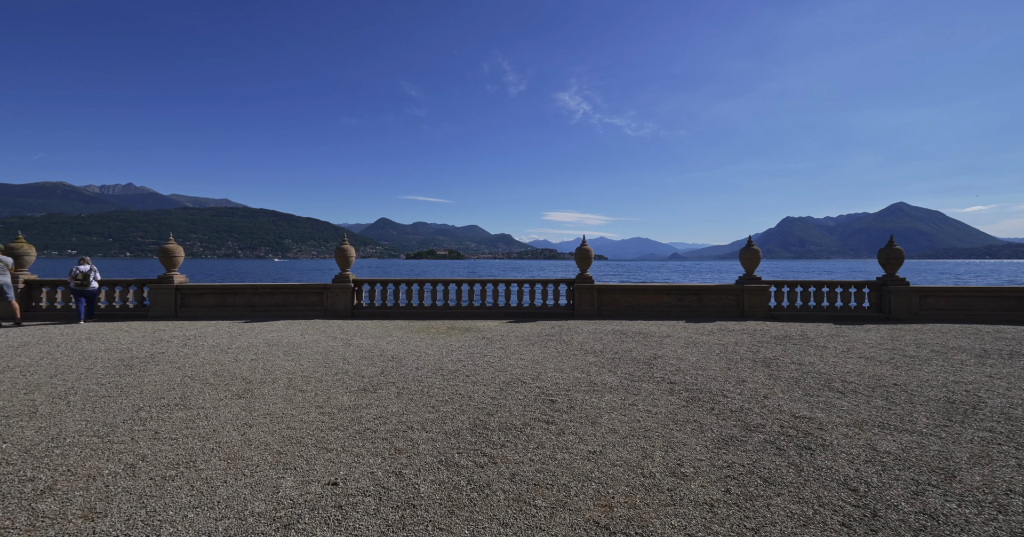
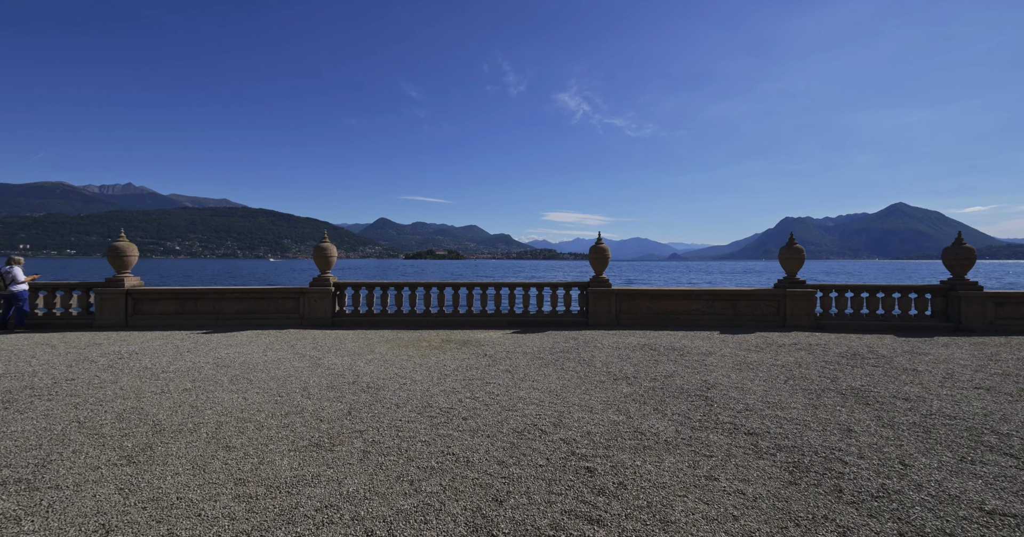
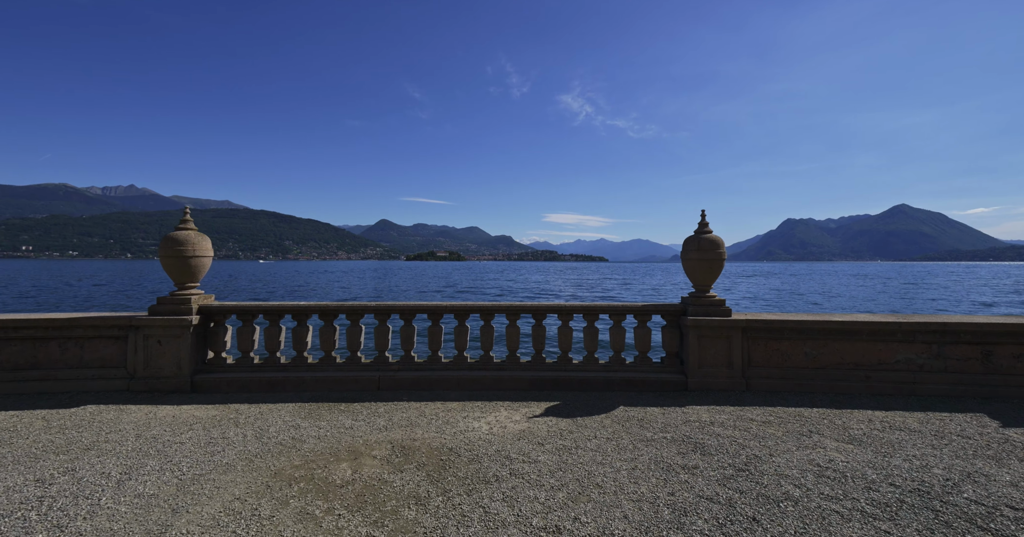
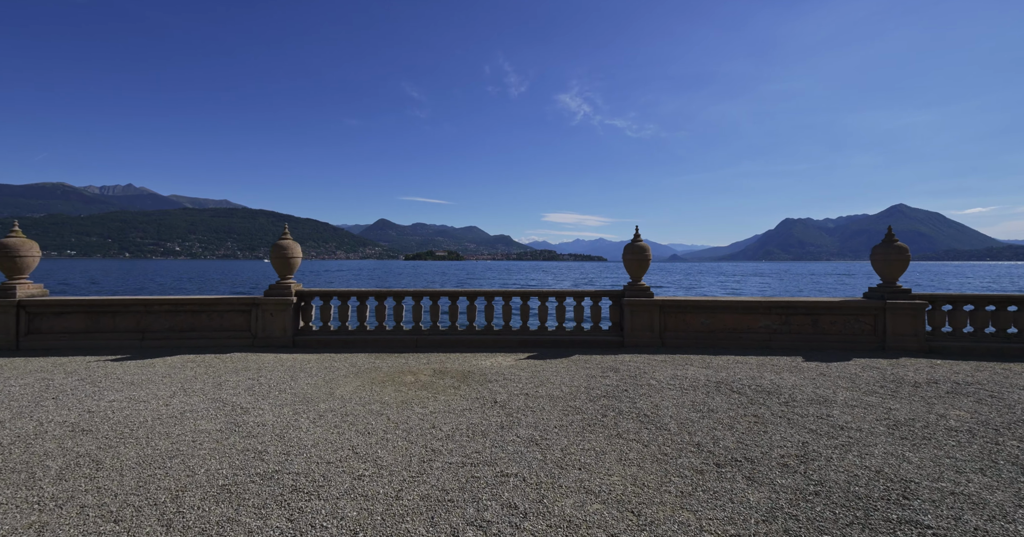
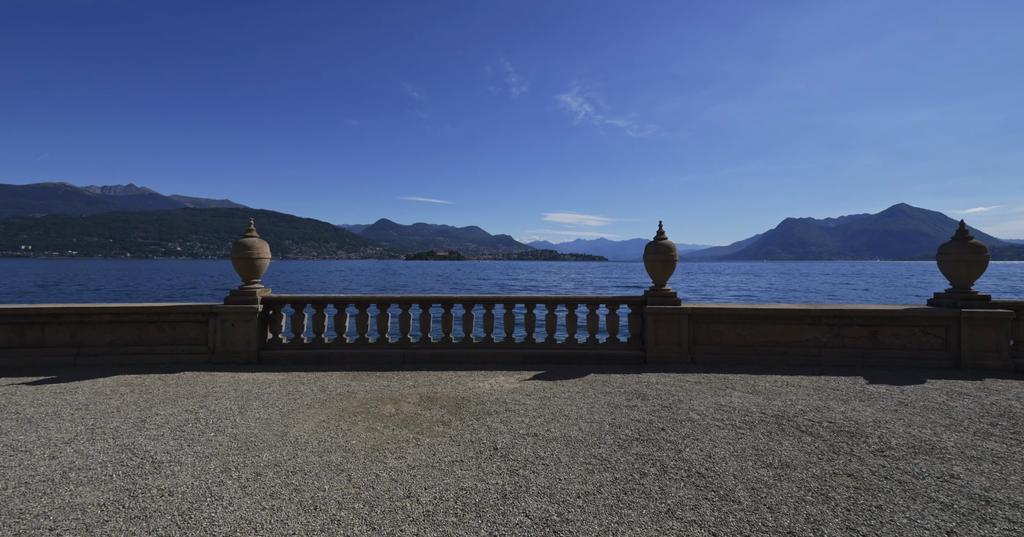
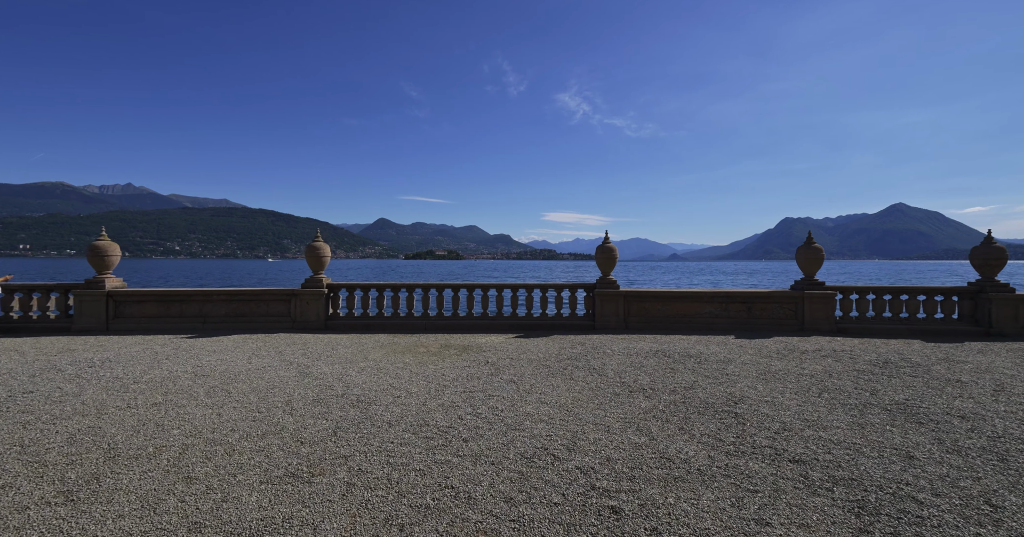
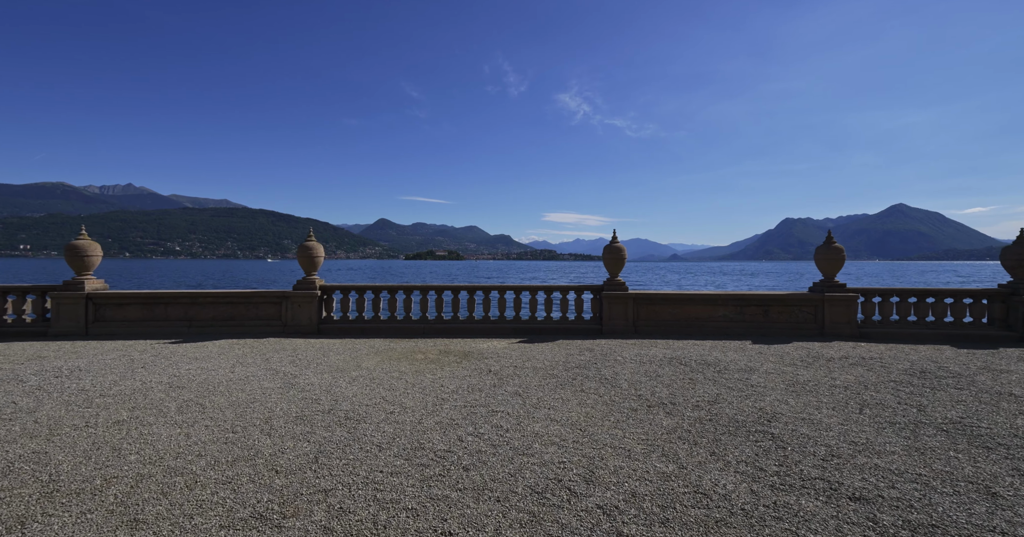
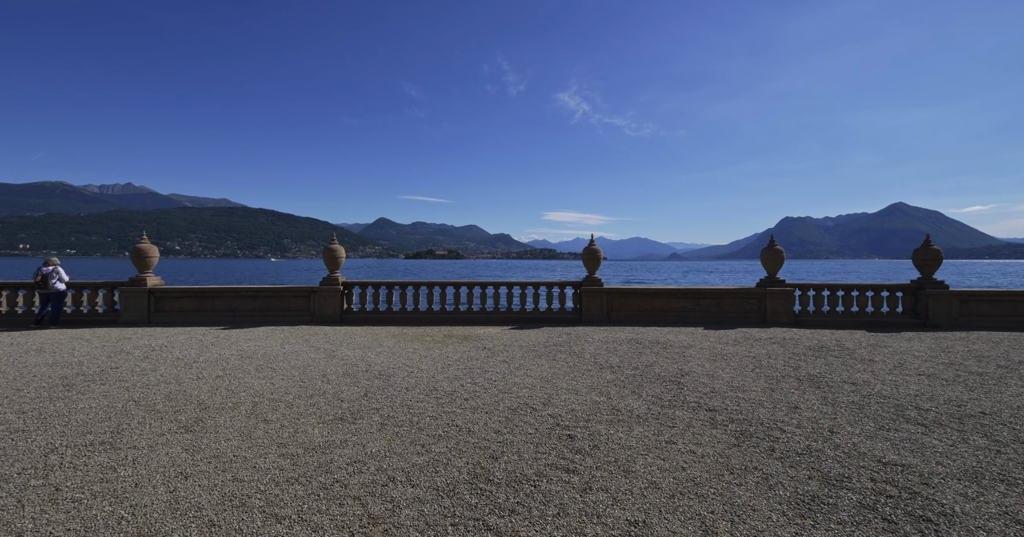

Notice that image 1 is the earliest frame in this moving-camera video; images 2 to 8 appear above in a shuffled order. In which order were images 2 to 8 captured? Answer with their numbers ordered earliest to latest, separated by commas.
8, 2, 6, 7, 4, 5, 3
